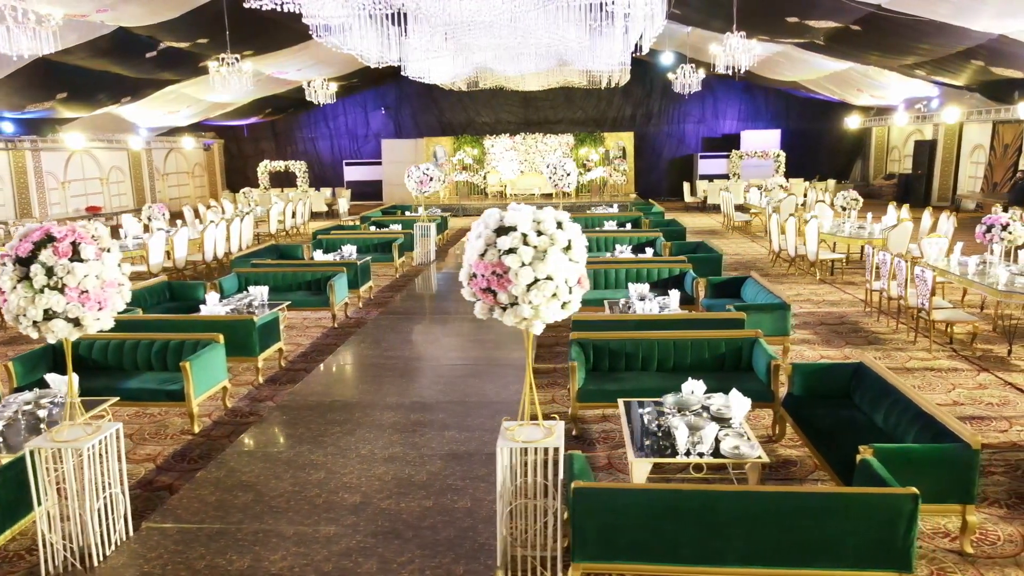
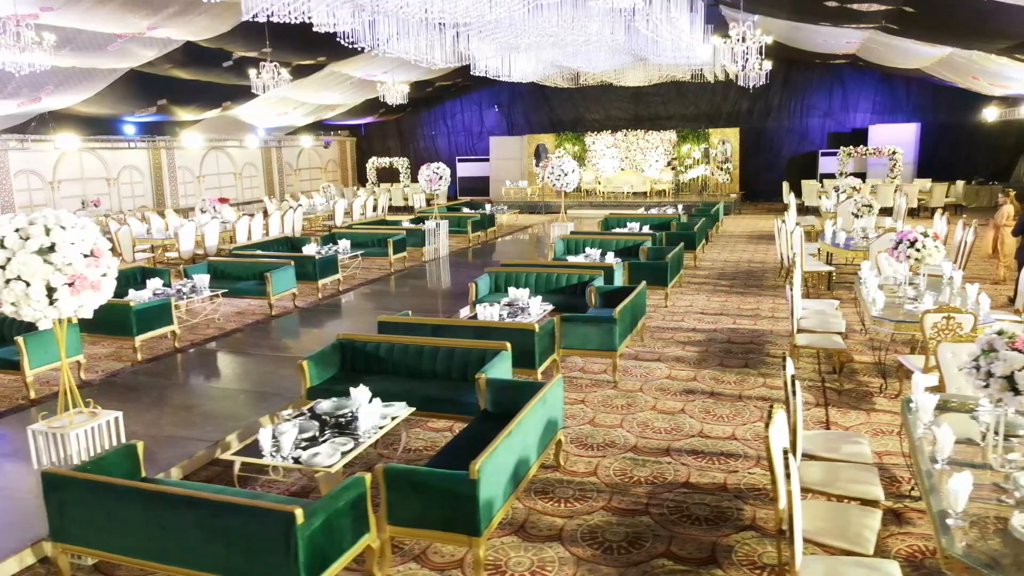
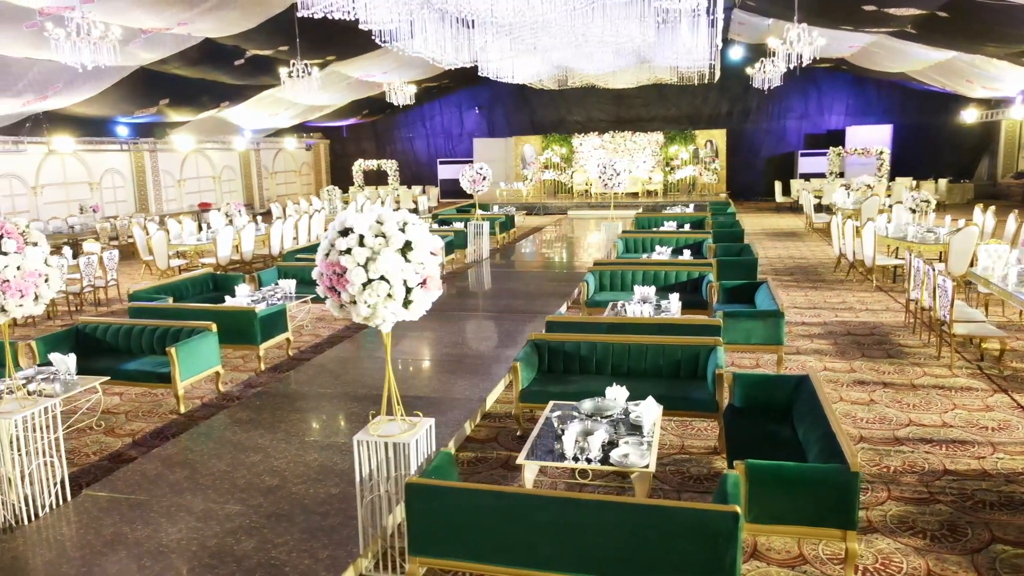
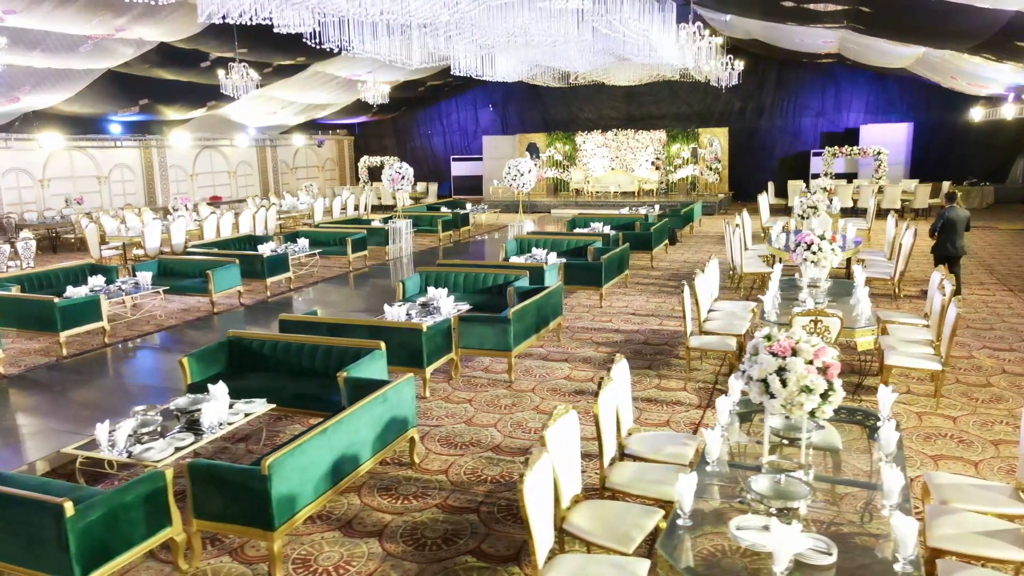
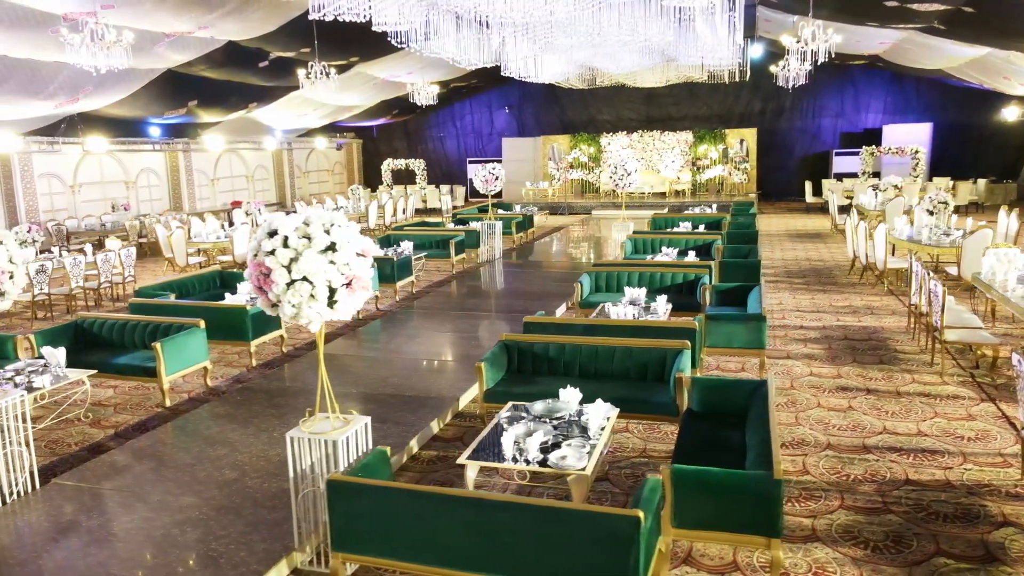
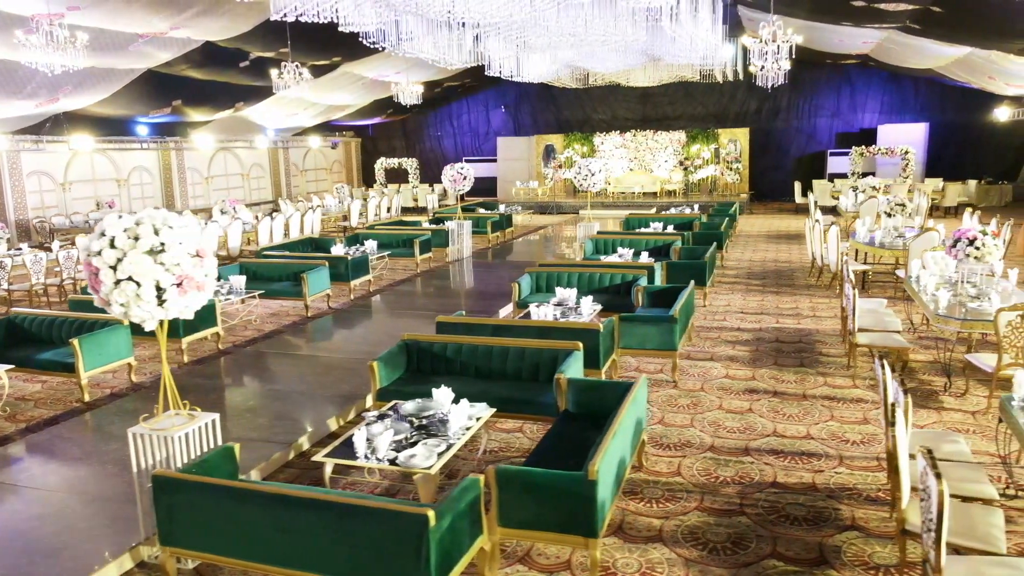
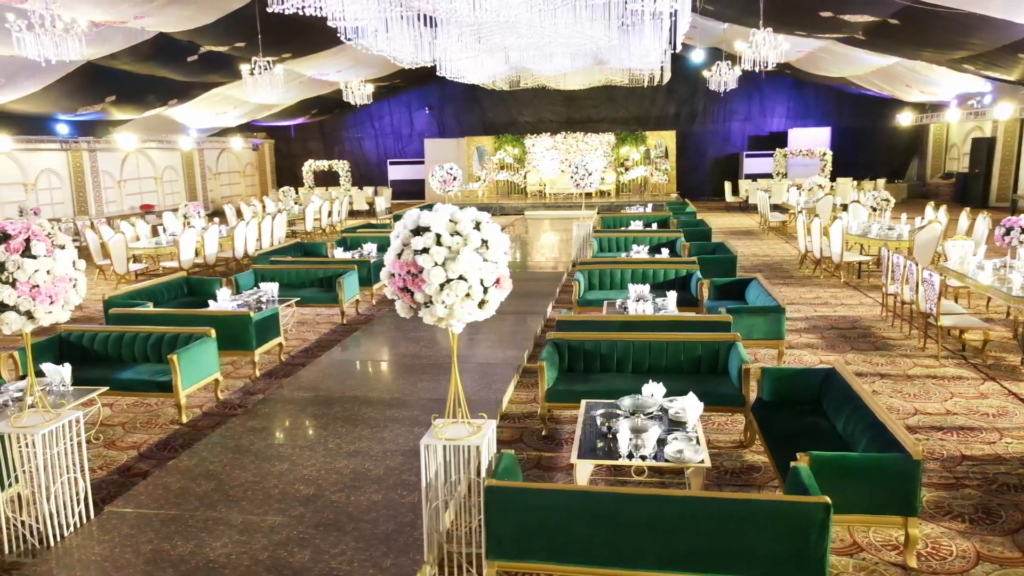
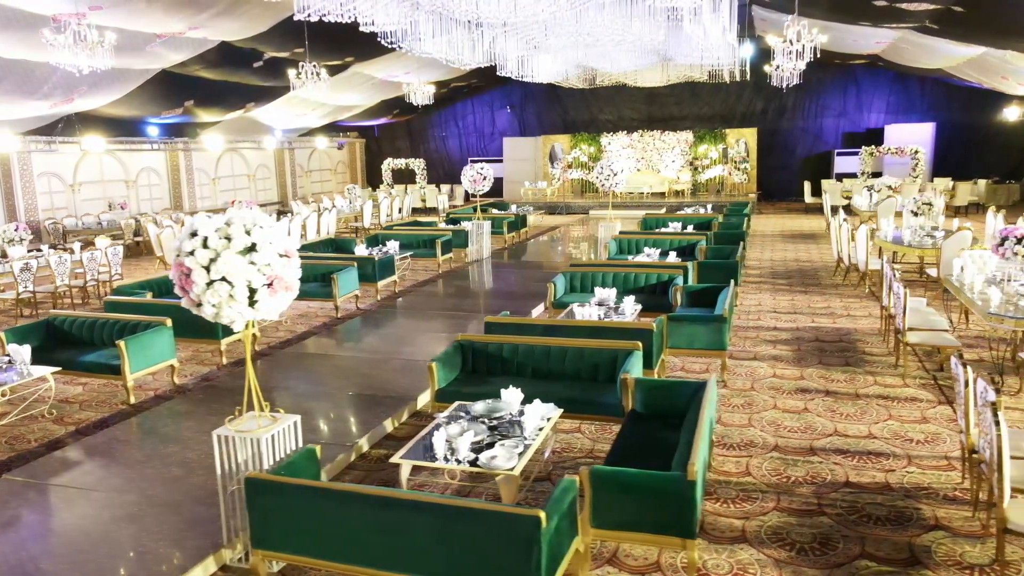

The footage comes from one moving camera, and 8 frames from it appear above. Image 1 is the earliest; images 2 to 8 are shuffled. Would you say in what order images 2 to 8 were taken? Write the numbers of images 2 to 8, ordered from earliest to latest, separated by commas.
7, 3, 5, 8, 6, 2, 4
